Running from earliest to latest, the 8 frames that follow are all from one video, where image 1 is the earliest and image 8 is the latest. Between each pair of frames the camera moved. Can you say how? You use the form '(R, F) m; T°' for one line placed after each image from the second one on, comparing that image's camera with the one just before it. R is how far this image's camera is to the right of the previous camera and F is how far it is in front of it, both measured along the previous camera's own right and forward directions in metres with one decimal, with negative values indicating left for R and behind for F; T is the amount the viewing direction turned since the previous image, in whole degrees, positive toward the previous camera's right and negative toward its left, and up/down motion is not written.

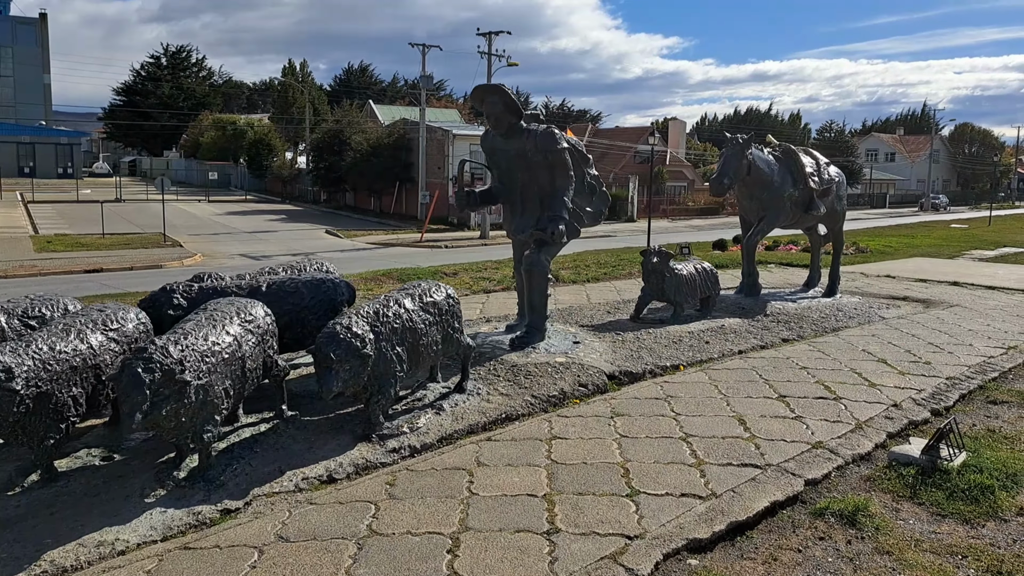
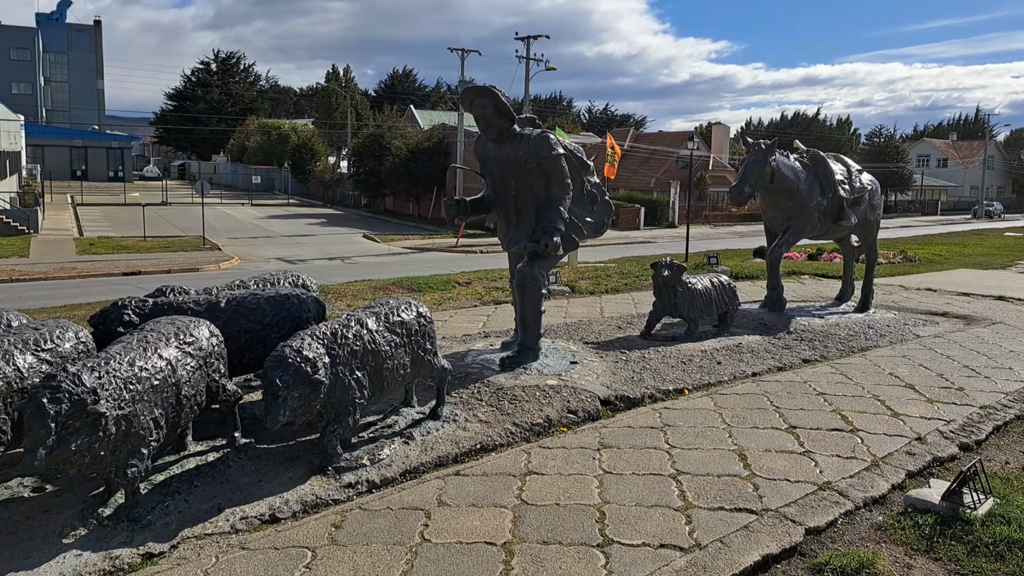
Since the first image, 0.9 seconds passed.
(+0.3, +0.3) m; -3°
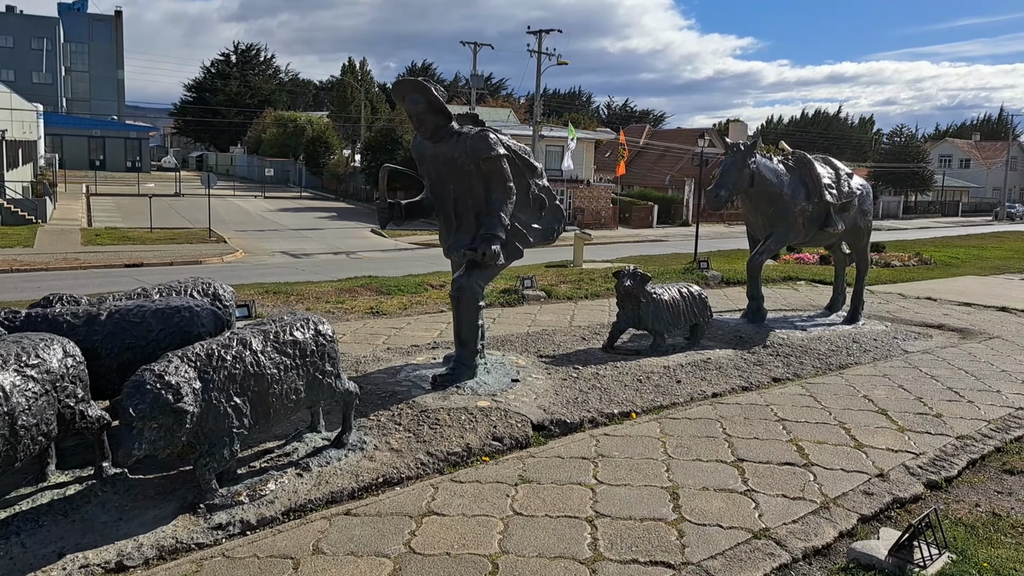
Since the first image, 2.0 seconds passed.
(+0.4, +0.4) m; -1°
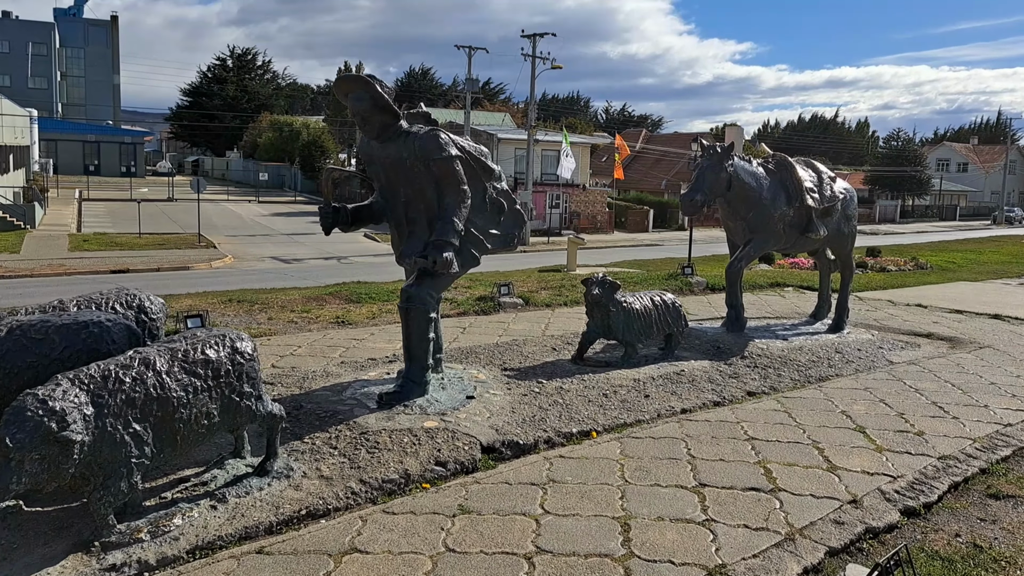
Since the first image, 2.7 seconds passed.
(+0.2, +0.3) m; 0°
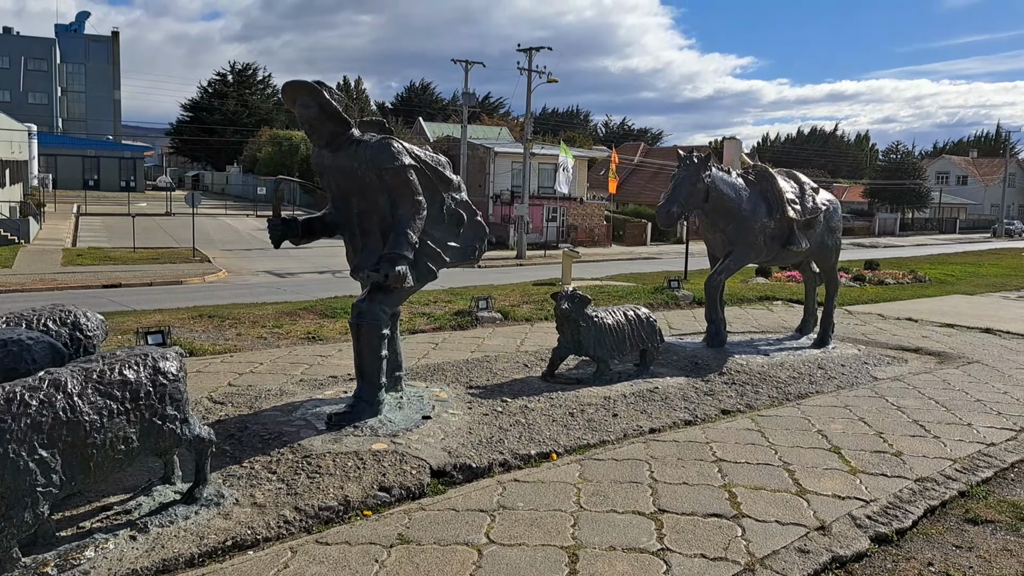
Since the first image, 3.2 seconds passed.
(+0.2, +0.2) m; 0°
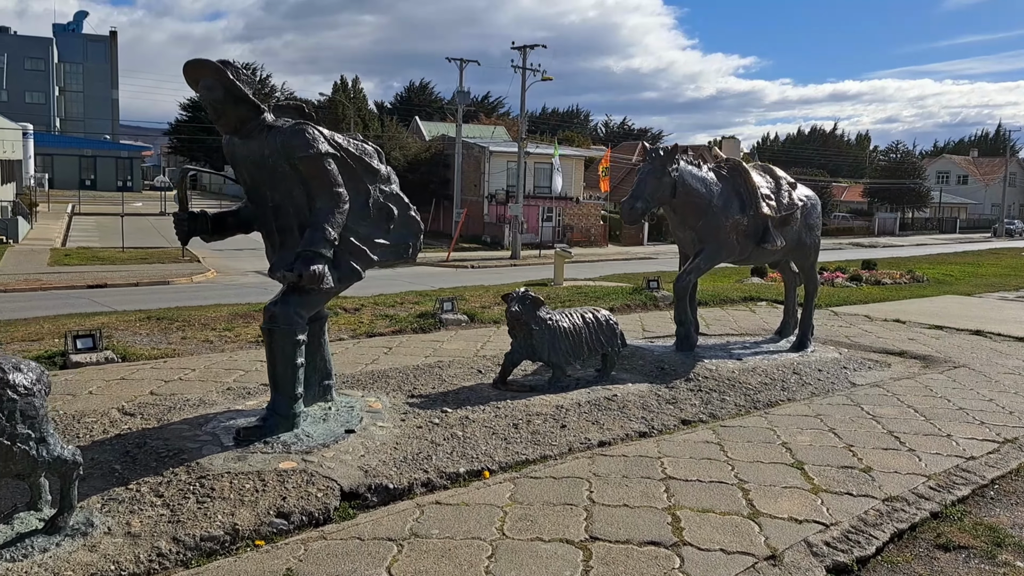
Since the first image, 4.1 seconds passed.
(+0.3, +0.4) m; 0°
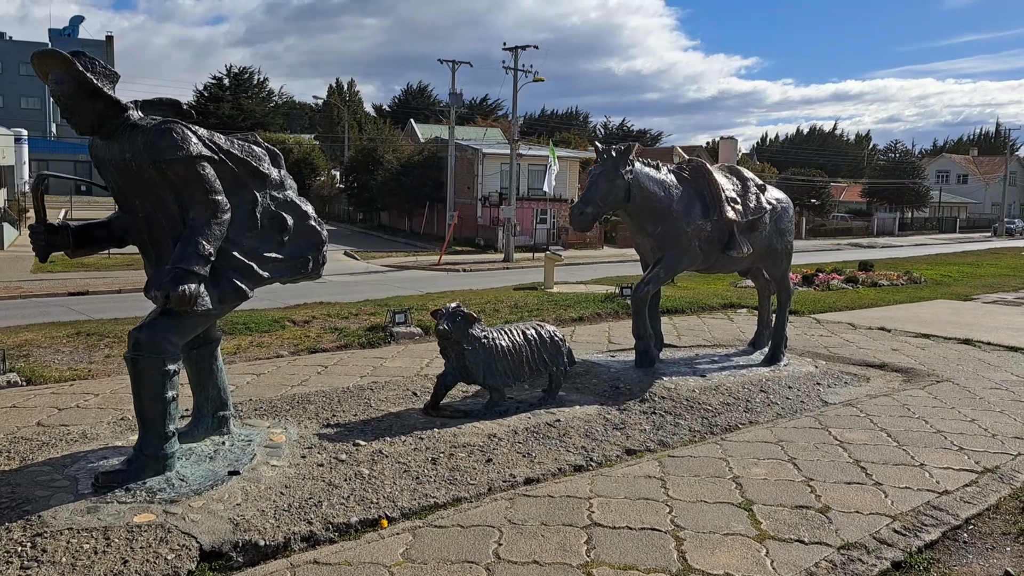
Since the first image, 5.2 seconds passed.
(+0.4, +0.4) m; 0°
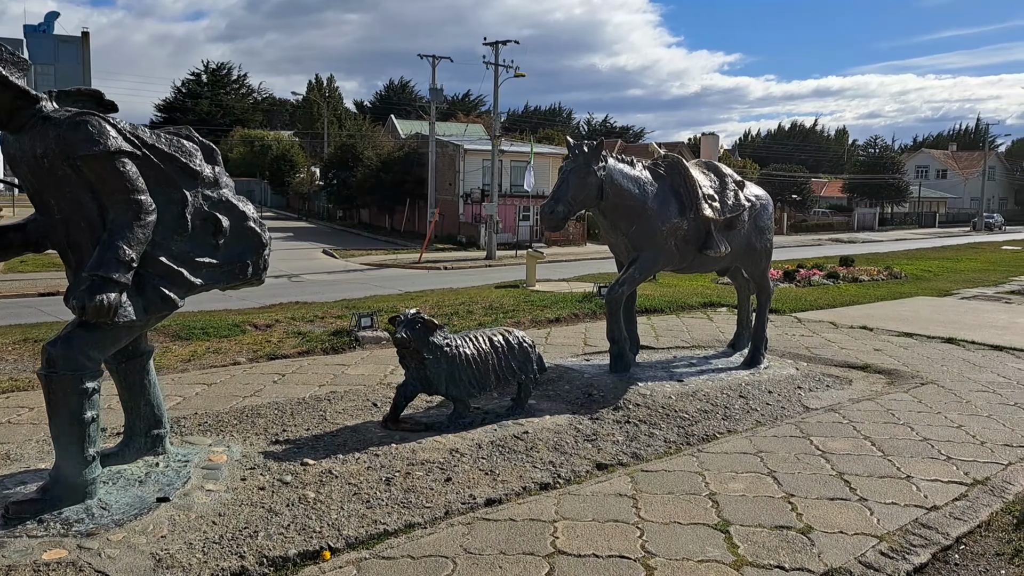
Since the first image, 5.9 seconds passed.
(+0.1, +0.3) m; +1°
